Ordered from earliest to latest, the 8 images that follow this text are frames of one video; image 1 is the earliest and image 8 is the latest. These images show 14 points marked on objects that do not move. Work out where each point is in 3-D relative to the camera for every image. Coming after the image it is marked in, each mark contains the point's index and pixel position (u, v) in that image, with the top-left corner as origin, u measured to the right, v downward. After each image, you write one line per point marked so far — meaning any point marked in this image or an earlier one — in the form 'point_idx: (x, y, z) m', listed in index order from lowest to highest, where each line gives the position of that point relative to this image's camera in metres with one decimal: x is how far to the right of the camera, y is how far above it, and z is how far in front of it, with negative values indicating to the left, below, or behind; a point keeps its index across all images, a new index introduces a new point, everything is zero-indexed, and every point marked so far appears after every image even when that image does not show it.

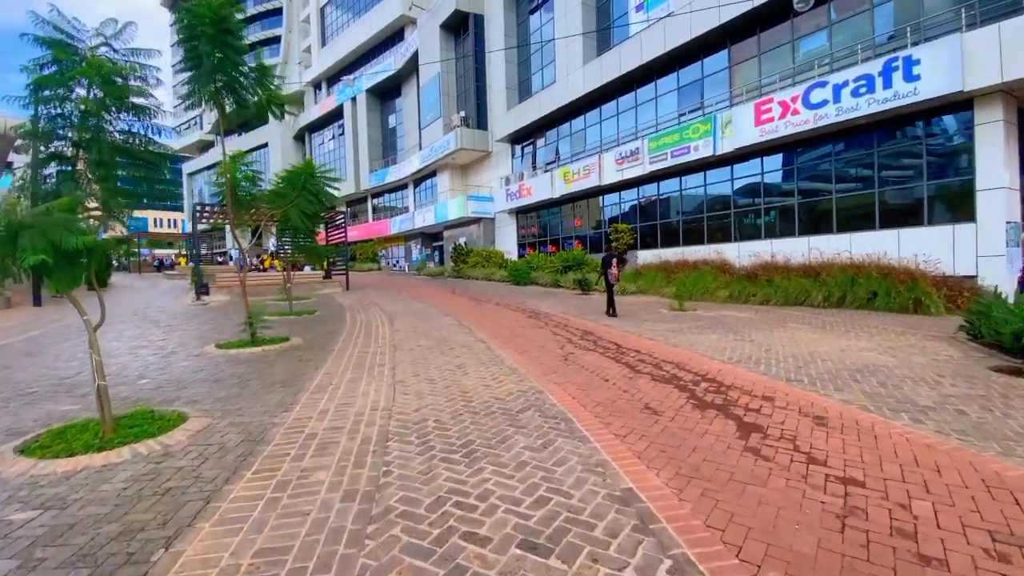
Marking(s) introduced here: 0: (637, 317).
0: (+3.1, -0.7, +11.6) m
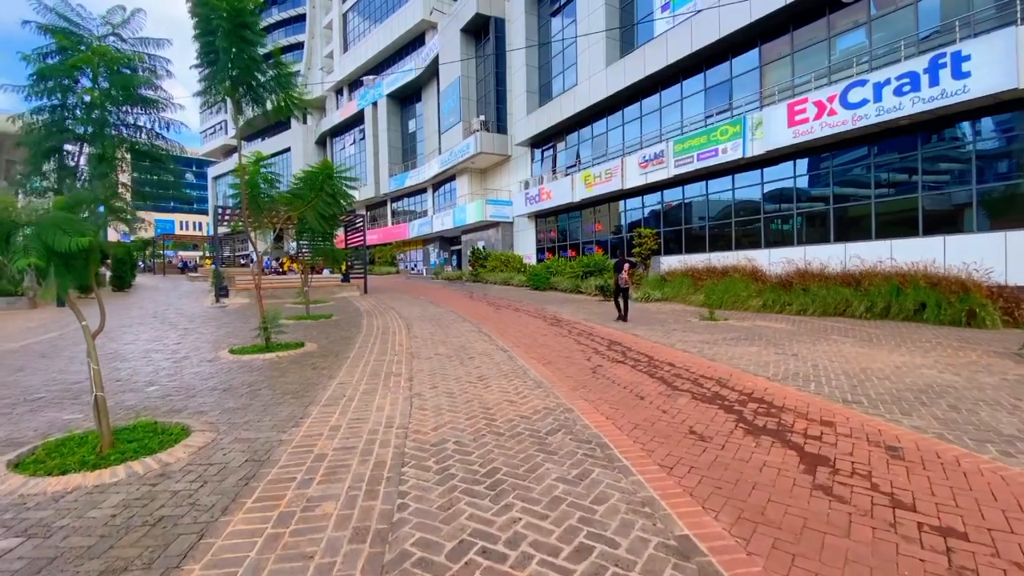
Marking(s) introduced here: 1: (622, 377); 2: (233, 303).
0: (+3.6, -0.9, +11.0) m
1: (+1.4, -1.2, +6.2) m
2: (-10.4, -0.6, +17.8) m
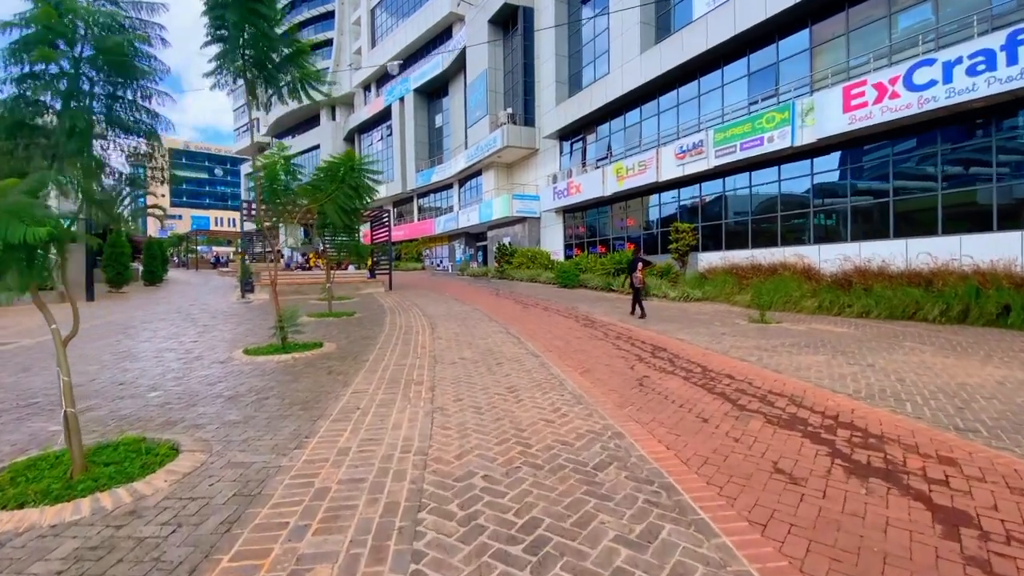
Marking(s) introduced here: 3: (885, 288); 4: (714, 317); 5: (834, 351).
0: (+4.2, -0.9, +10.1) m
1: (+1.8, -1.2, +5.3) m
2: (-9.4, -0.4, +17.5) m
3: (+8.7, 0.0, +11.1) m
4: (+5.0, -0.7, +11.7) m
5: (+5.2, -1.0, +7.7) m
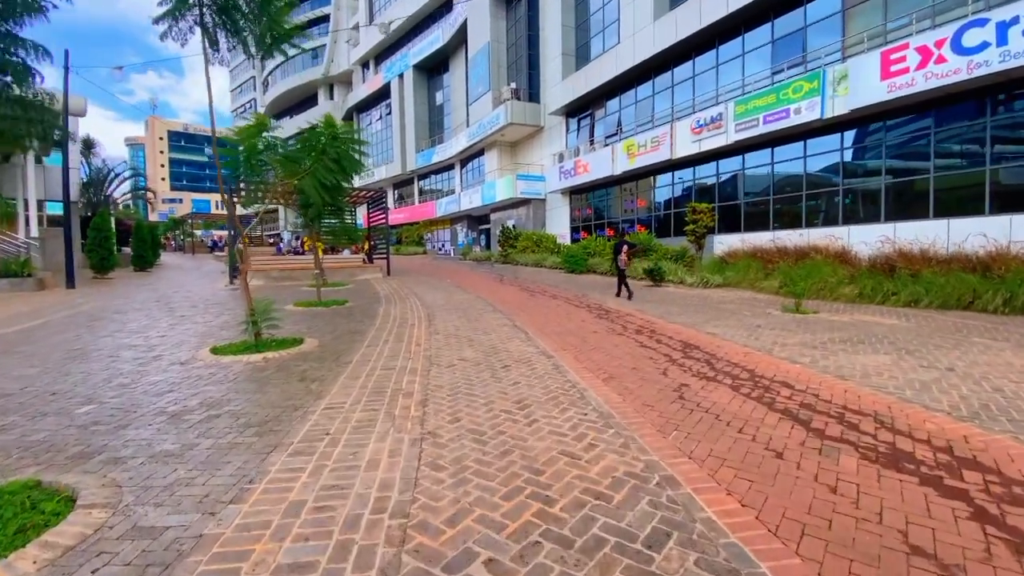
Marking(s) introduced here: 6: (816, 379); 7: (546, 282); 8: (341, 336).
0: (+4.4, -0.6, +8.9) m
1: (+1.9, -1.1, +4.2) m
2: (-9.2, +0.1, +16.5) m
3: (+8.9, +0.3, +9.9) m
4: (+5.1, -0.4, +10.5) m
5: (+5.3, -0.9, +6.5) m
6: (+3.3, -1.0, +5.2) m
7: (+1.2, +0.3, +17.3) m
8: (-2.8, -0.8, +7.9) m
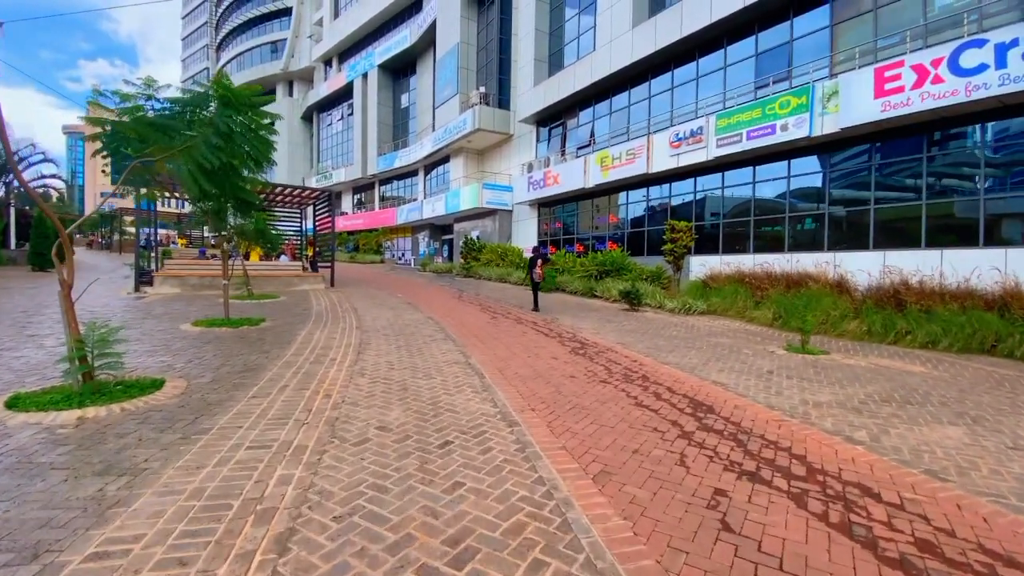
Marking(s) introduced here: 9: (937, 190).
0: (+3.6, -1.2, +7.3) m
1: (+1.6, -1.4, +2.5) m
2: (-10.4, -0.2, +13.9) m
3: (+8.1, -0.4, +8.7) m
4: (+4.3, -1.0, +9.0) m
5: (+4.8, -1.4, +5.0) m
6: (+2.9, -1.4, +3.5) m
7: (-0.1, -0.4, +15.4) m
8: (-3.4, -1.1, +5.7) m
9: (+11.2, +2.6, +12.6) m
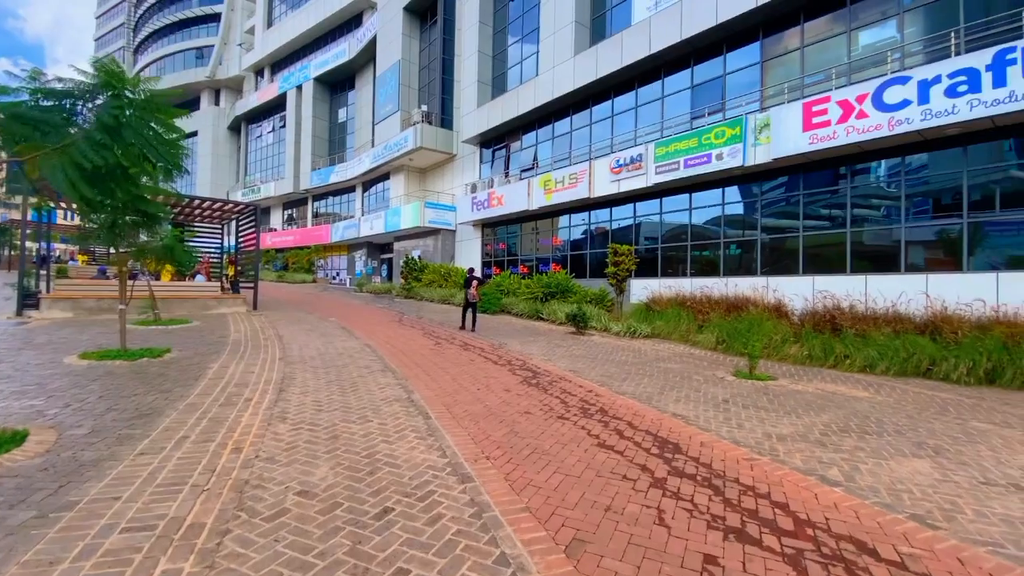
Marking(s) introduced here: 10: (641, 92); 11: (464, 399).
0: (+2.9, -1.6, +7.1) m
1: (+1.4, -1.6, +2.0) m
2: (-11.9, -0.8, +11.9) m
3: (+7.1, -0.9, +9.1) m
4: (+3.3, -1.5, +8.9) m
5: (+4.3, -1.7, +5.0) m
6: (+2.6, -1.6, +3.3) m
7: (-1.8, -1.1, +14.7) m
8: (-3.9, -1.4, +4.7) m
9: (+9.7, +1.9, +13.5) m
10: (+5.3, +8.2, +19.7) m
11: (-0.6, -1.4, +6.2) m
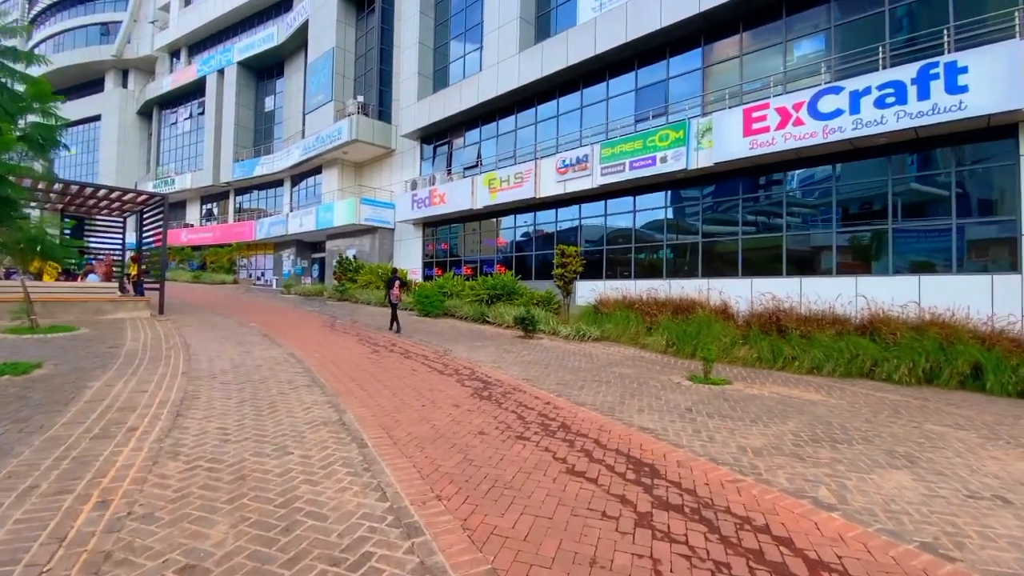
0: (+2.2, -1.6, +6.7) m
1: (+1.4, -1.6, +1.5) m
2: (-13.1, -0.8, +9.6) m
3: (+6.1, -0.9, +9.2) m
4: (+2.4, -1.5, +8.5) m
5: (+3.8, -1.7, +4.8) m
6: (+2.4, -1.6, +2.9) m
7: (-3.5, -1.2, +13.7) m
8: (-4.3, -1.4, +3.4) m
9: (+8.2, +1.9, +13.9) m
10: (+3.0, +8.1, +19.6) m
11: (-1.2, -1.5, +5.3) m
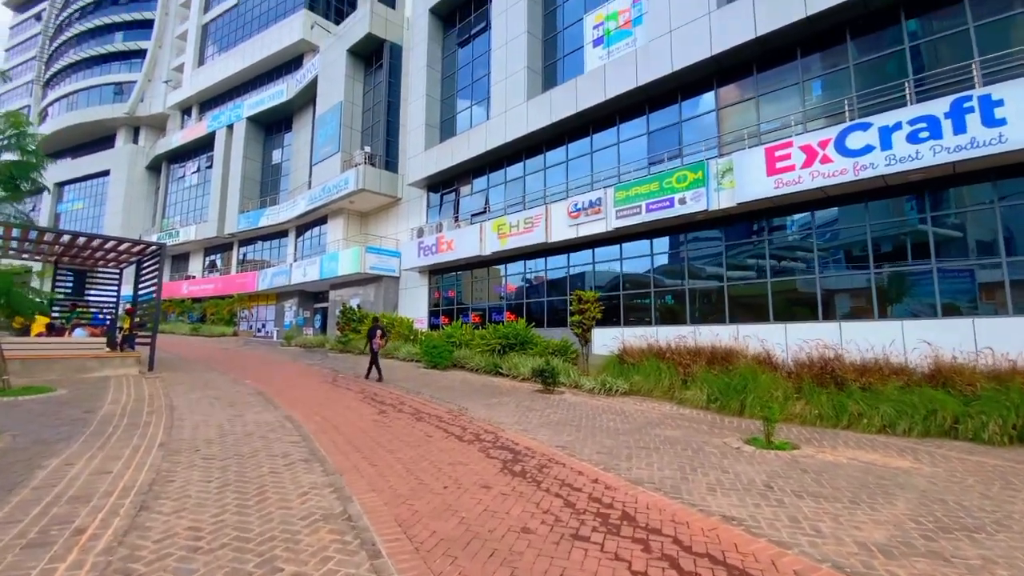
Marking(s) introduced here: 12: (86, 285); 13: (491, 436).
0: (+2.6, -2.2, +5.6) m
1: (+1.8, -1.7, +0.4) m
2: (-12.7, -1.9, +8.6) m
3: (+6.6, -1.7, +8.1) m
4: (+2.8, -2.3, +7.4) m
5: (+4.3, -2.1, +3.7) m
6: (+2.8, -1.9, +1.8) m
7: (-3.0, -2.5, +12.6) m
8: (-3.9, -1.7, +2.4) m
9: (+8.6, +0.6, +13.1) m
10: (+3.4, +6.2, +19.3) m
11: (-0.7, -2.0, +4.3) m
12: (-14.1, +0.1, +15.6) m
13: (-0.3, -2.2, +7.1) m
